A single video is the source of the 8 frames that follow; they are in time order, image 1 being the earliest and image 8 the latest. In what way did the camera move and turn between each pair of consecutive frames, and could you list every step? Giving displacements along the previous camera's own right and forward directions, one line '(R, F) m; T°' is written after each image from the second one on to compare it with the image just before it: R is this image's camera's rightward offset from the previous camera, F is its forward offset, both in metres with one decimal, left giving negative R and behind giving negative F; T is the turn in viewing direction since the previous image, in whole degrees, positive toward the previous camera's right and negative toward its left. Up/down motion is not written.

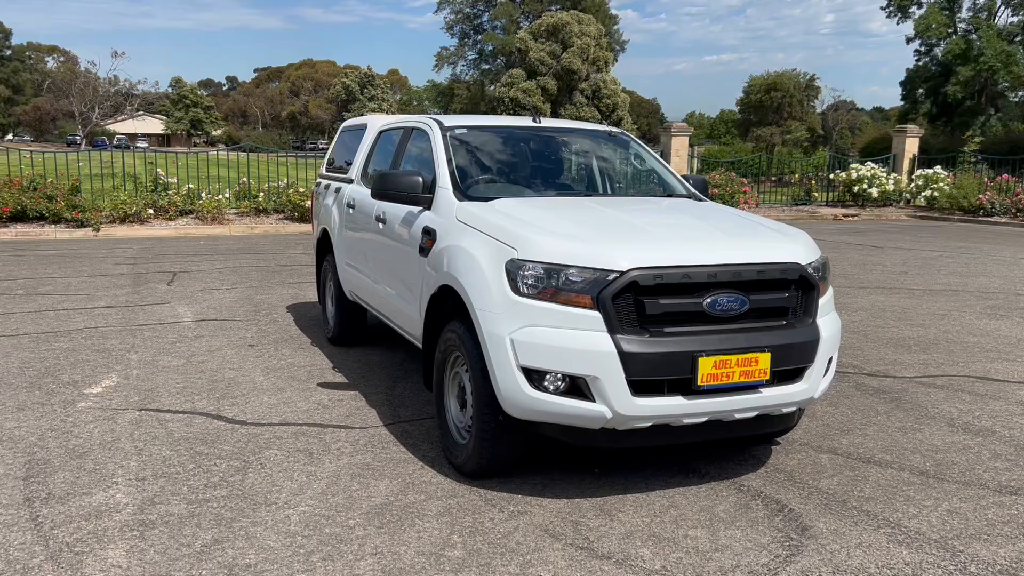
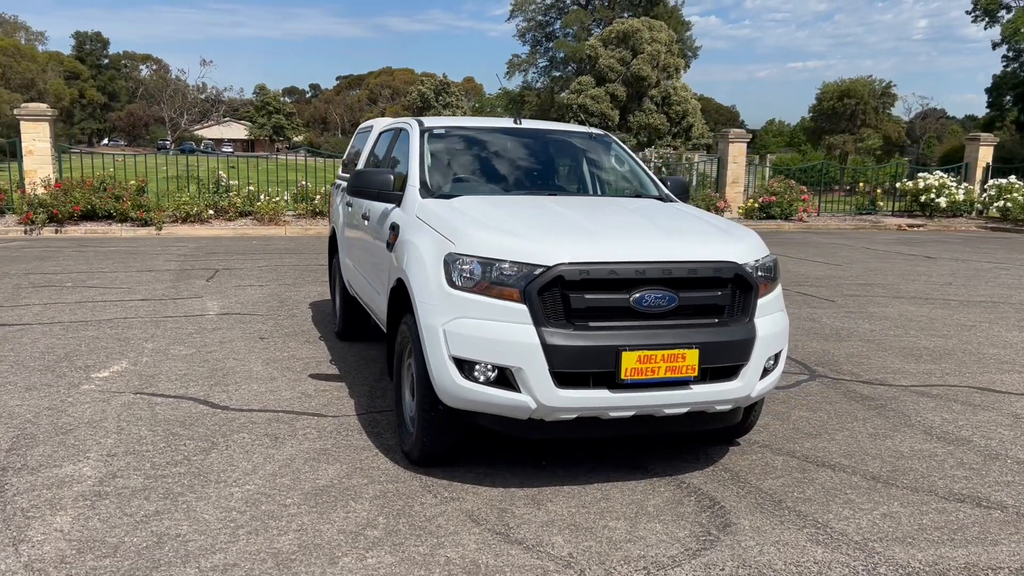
(+0.6, -0.1) m; -5°
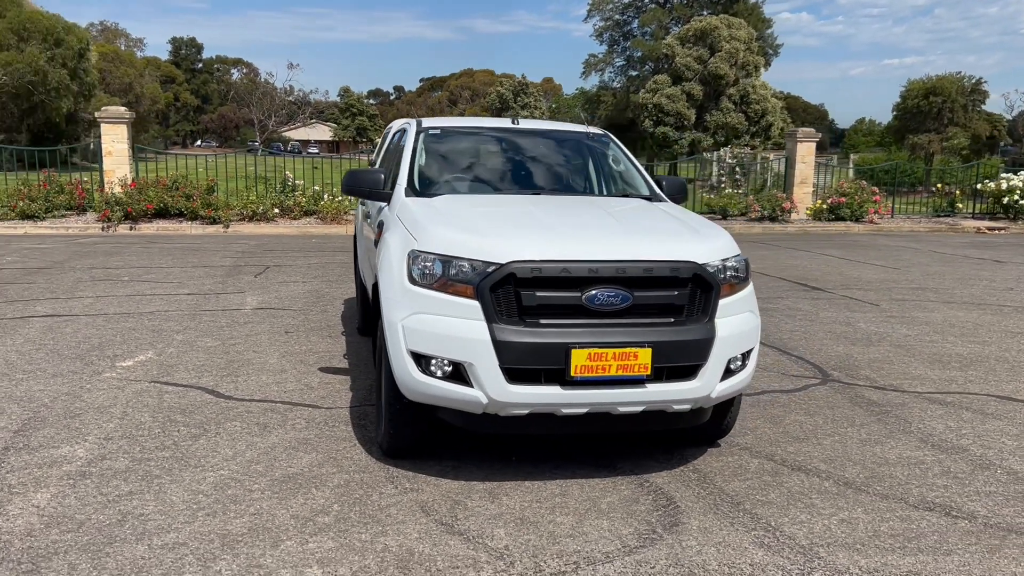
(+0.5, 0.0) m; -5°
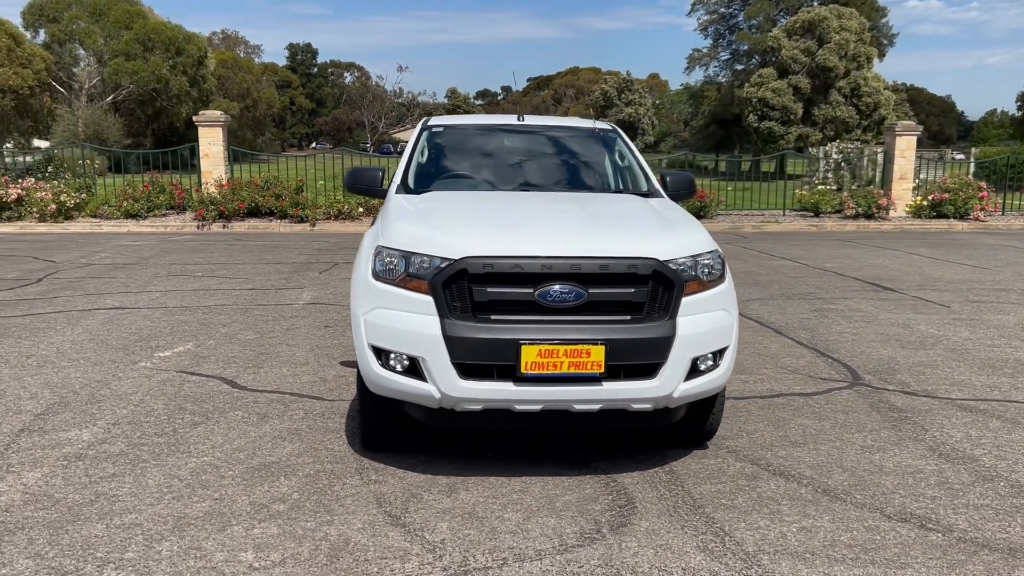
(+0.6, 0.0) m; -7°
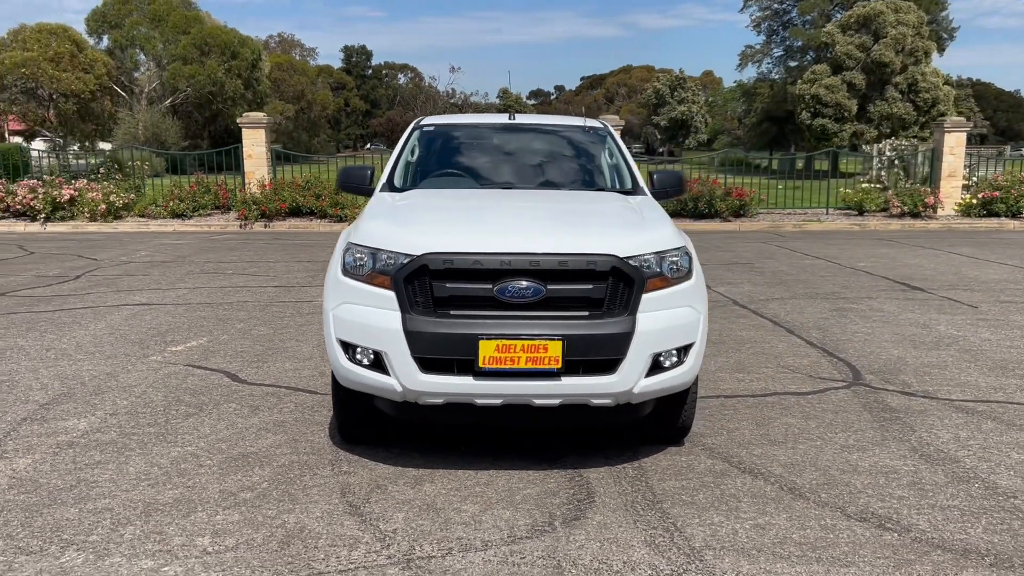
(+0.4, 0.0) m; -3°
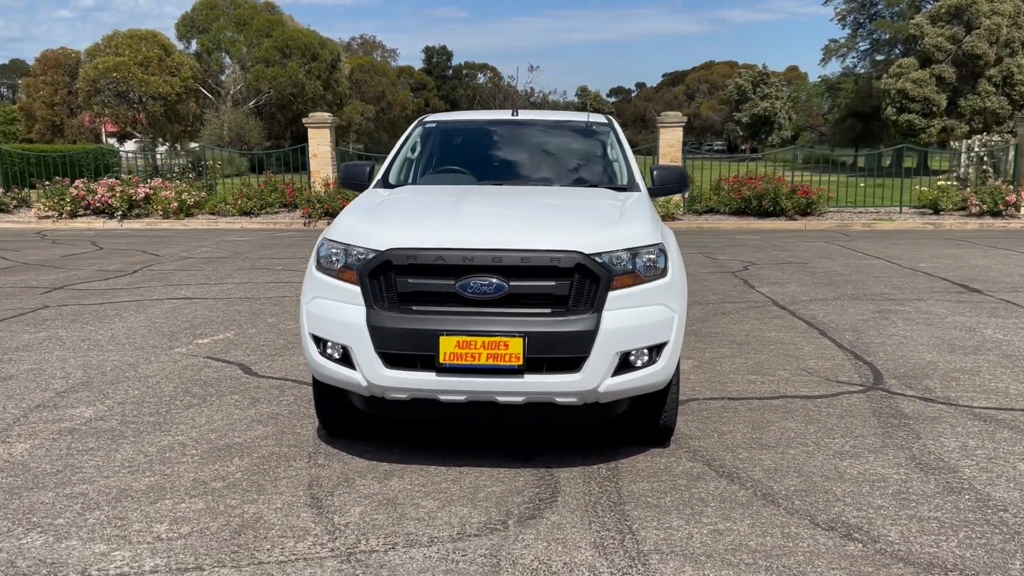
(+0.5, 0.0) m; -5°
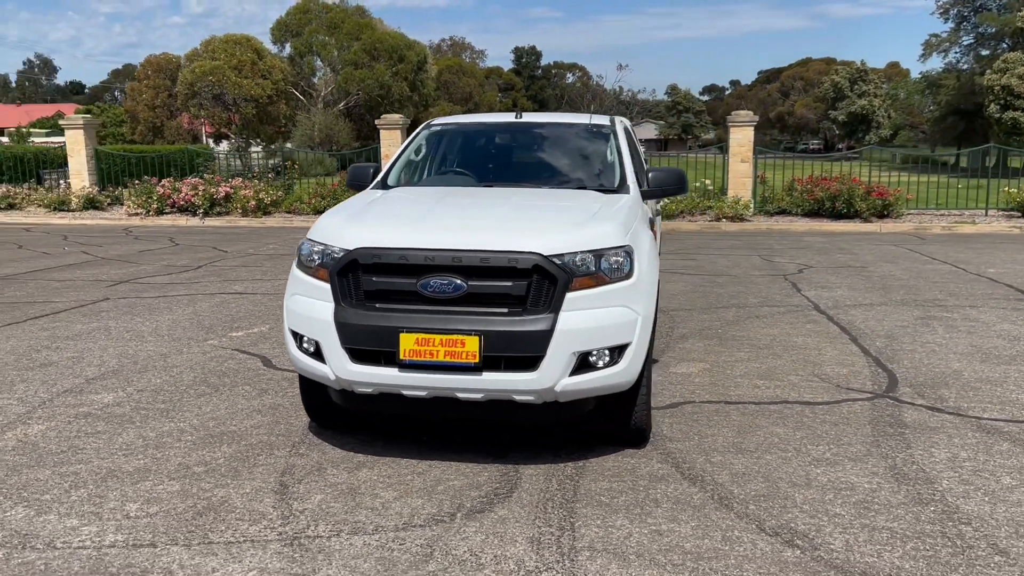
(+0.5, -0.1) m; -6°
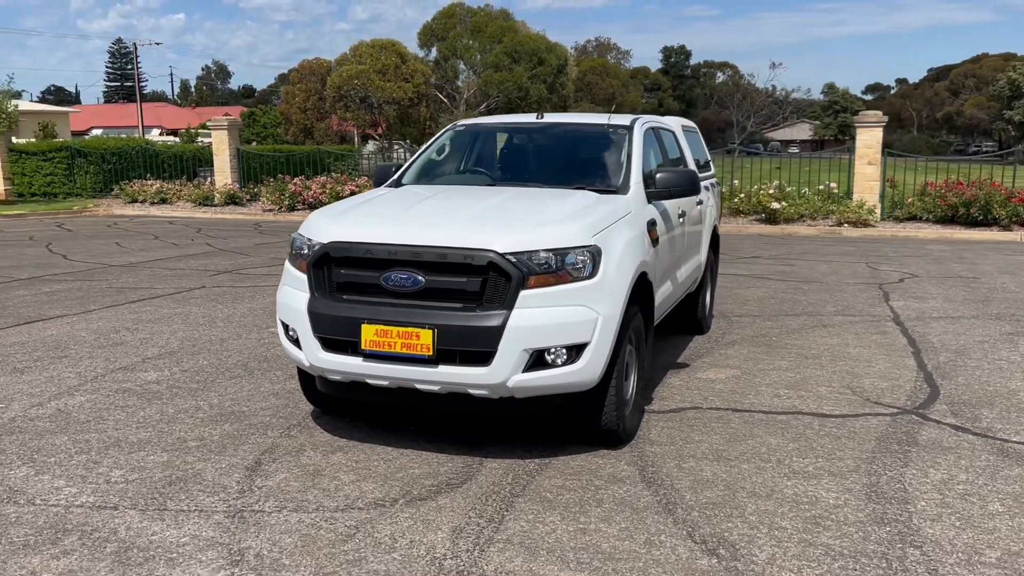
(+0.8, 0.0) m; -9°
